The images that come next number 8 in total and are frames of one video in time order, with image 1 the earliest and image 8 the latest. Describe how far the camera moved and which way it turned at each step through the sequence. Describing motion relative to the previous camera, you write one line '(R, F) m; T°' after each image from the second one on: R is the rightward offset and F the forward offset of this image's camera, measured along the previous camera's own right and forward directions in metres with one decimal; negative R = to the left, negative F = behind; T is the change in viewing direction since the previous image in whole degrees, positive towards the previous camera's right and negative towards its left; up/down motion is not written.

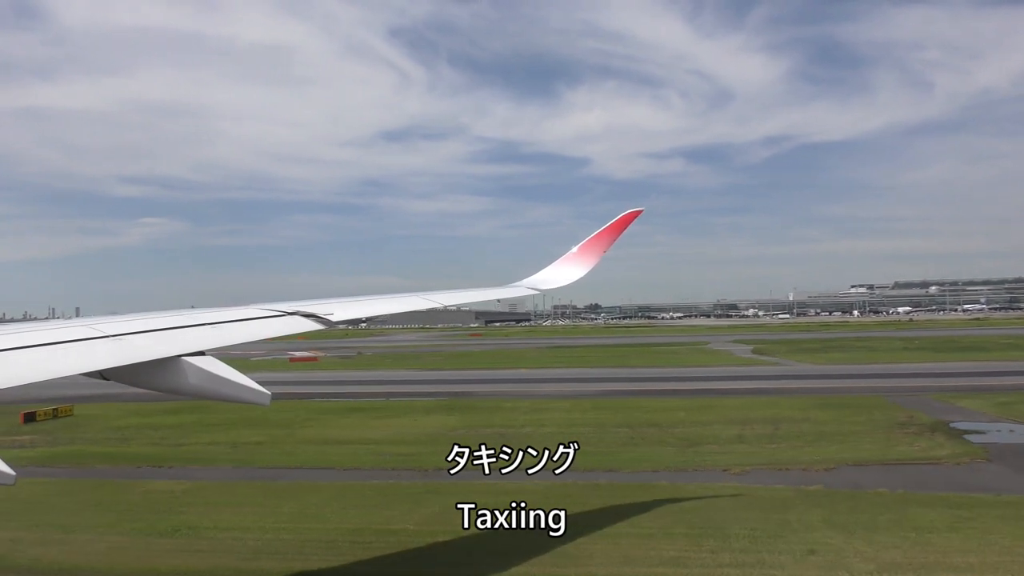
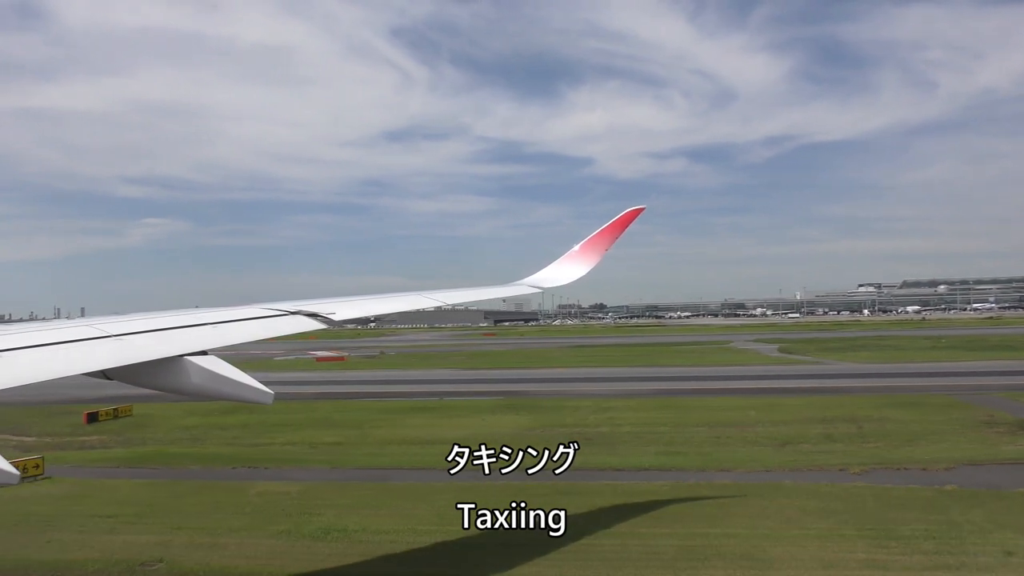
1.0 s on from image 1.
(-2.0, +0.3) m; 0°
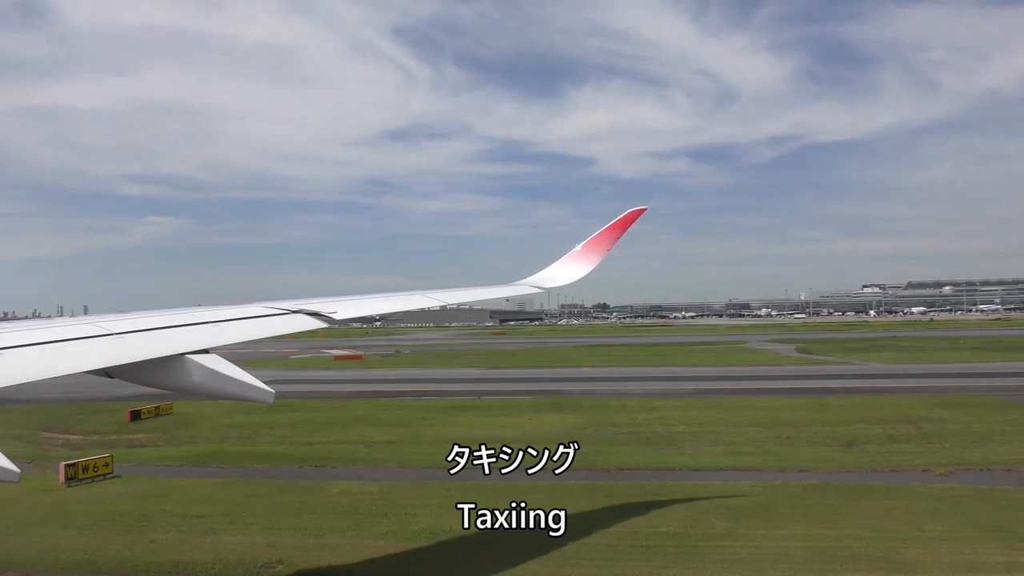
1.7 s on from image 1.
(-1.4, +0.2) m; 0°
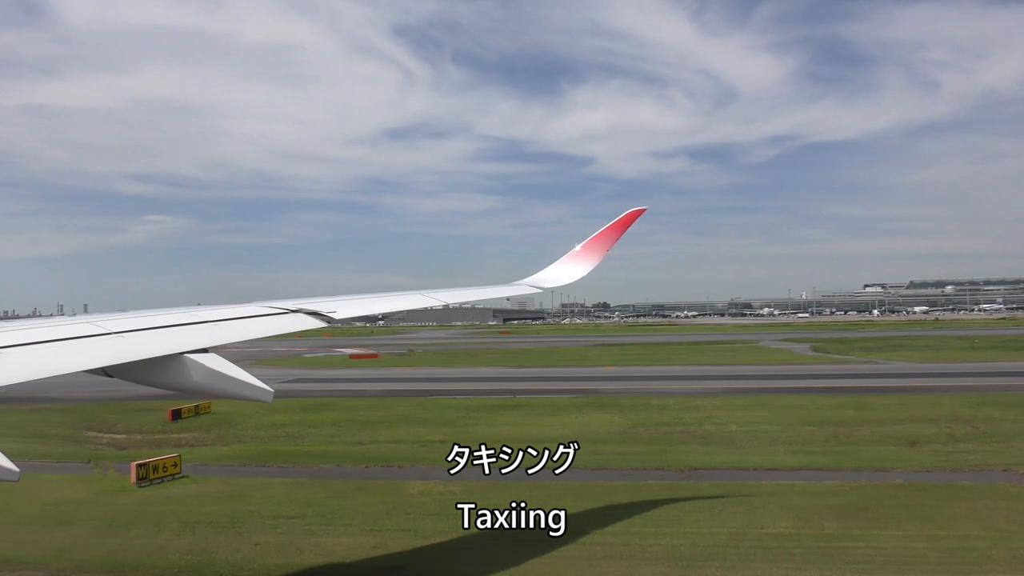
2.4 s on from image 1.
(-1.3, +0.2) m; 0°
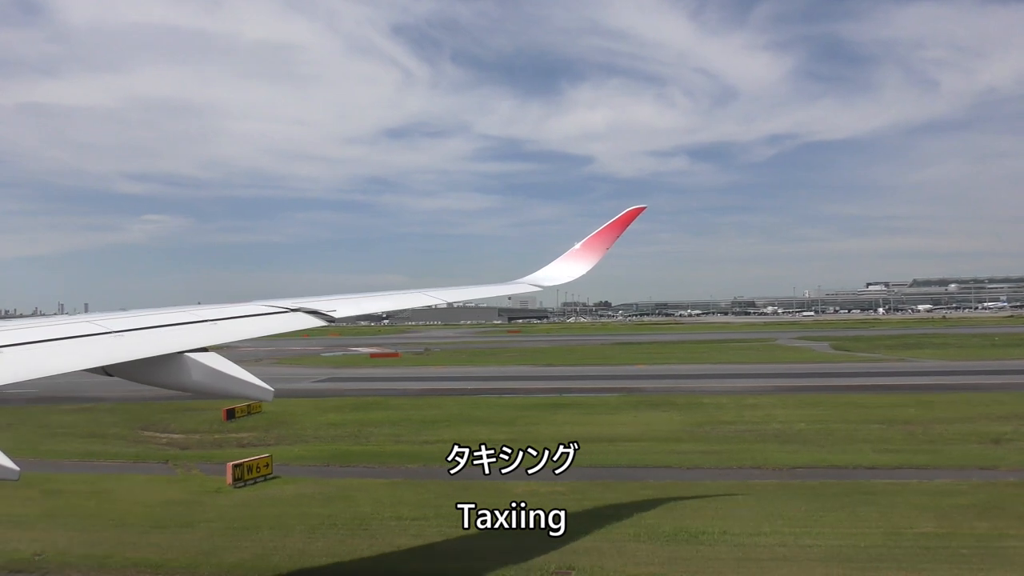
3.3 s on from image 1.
(-1.7, +0.3) m; 0°
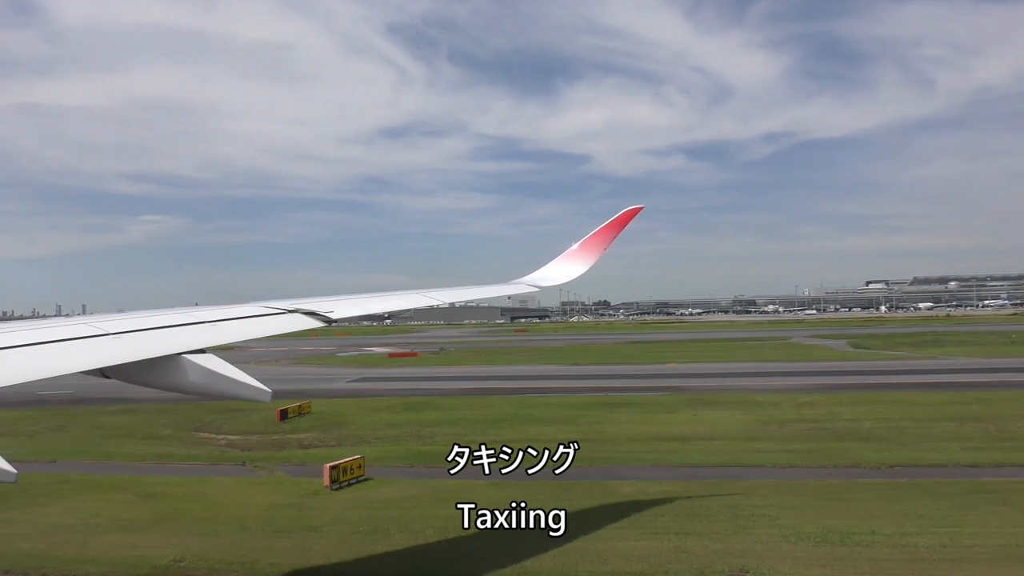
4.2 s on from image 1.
(-1.7, +0.3) m; 0°
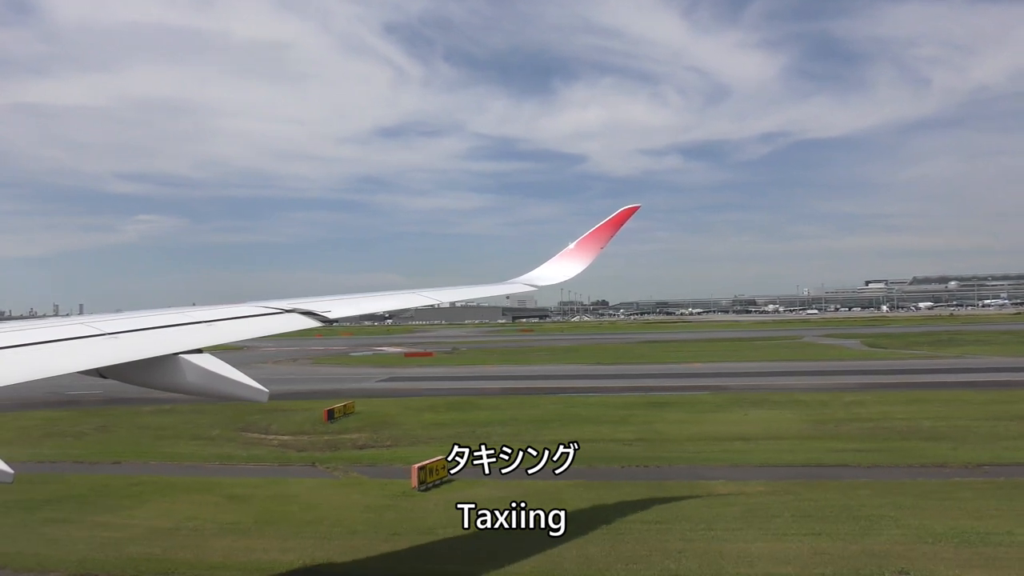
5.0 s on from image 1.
(-1.5, +0.2) m; 0°
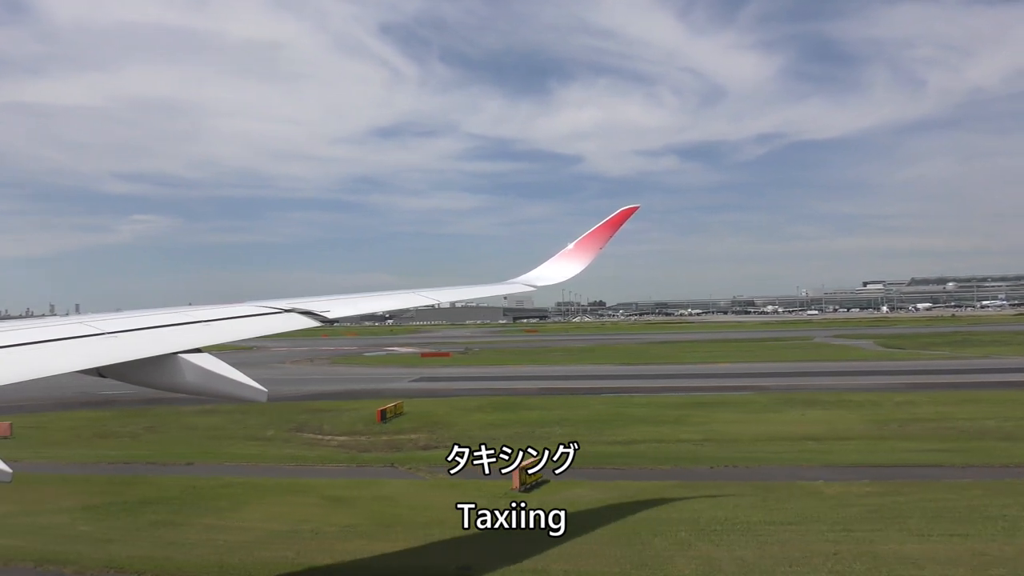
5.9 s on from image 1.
(-1.6, +0.2) m; 0°
